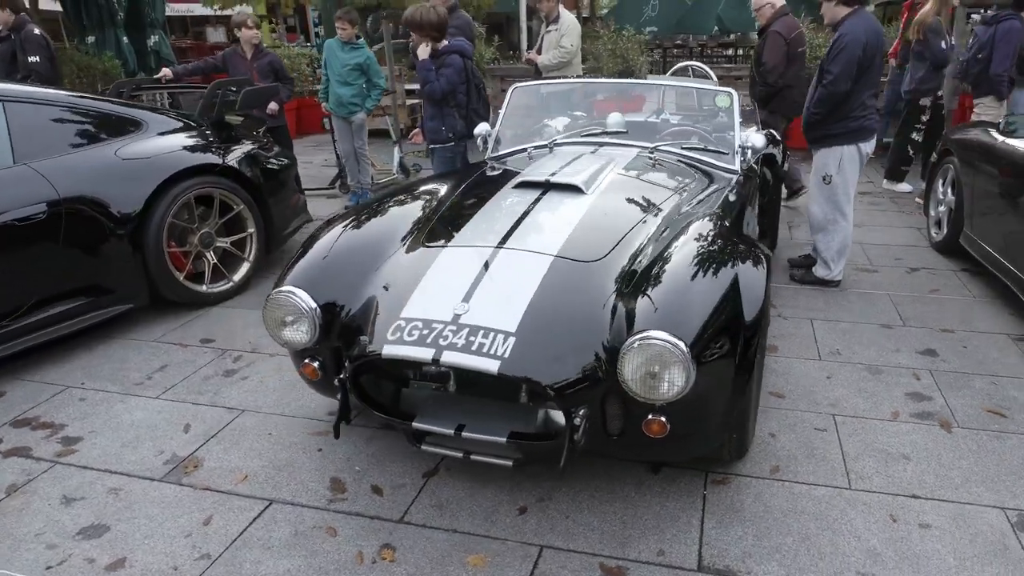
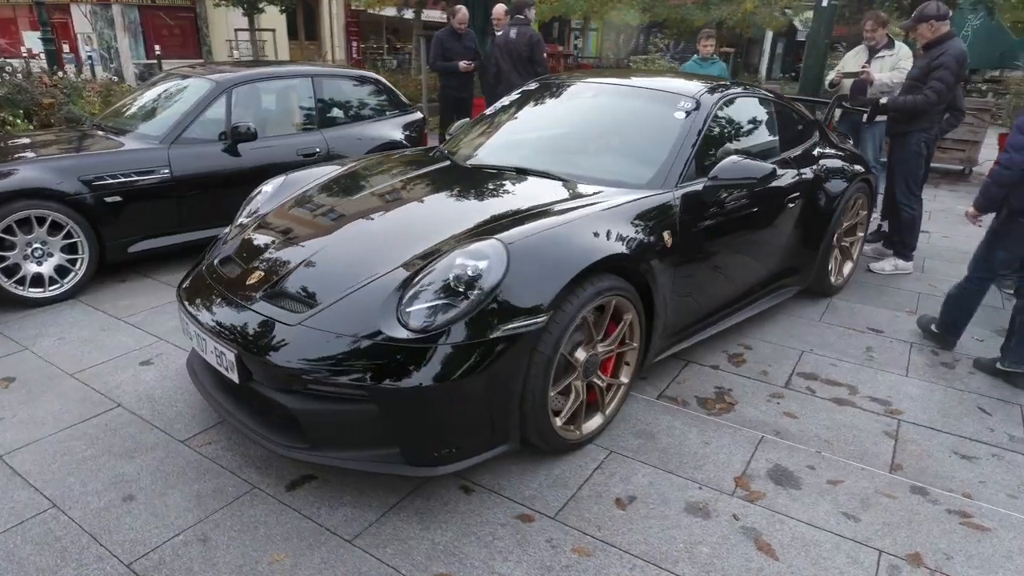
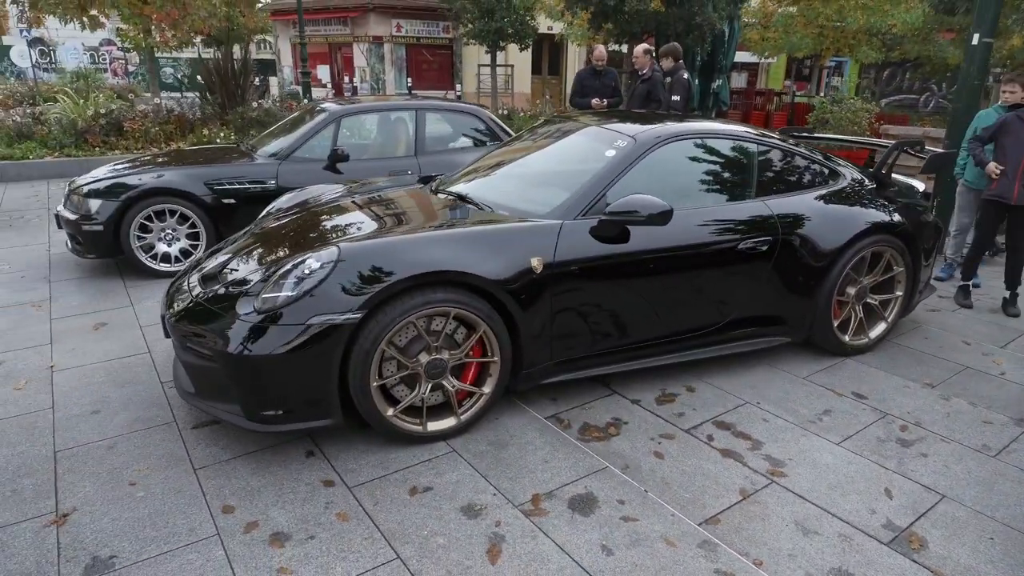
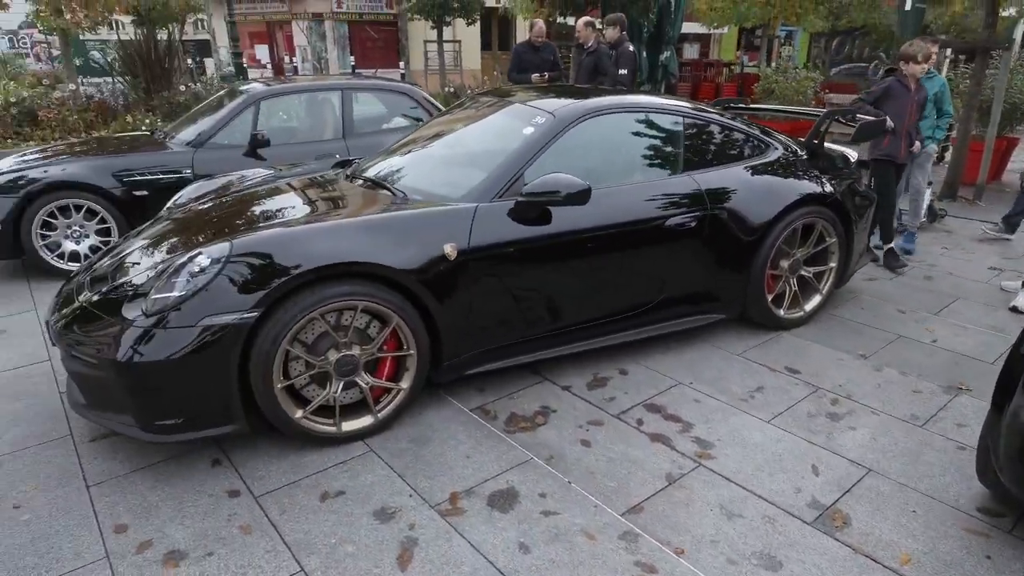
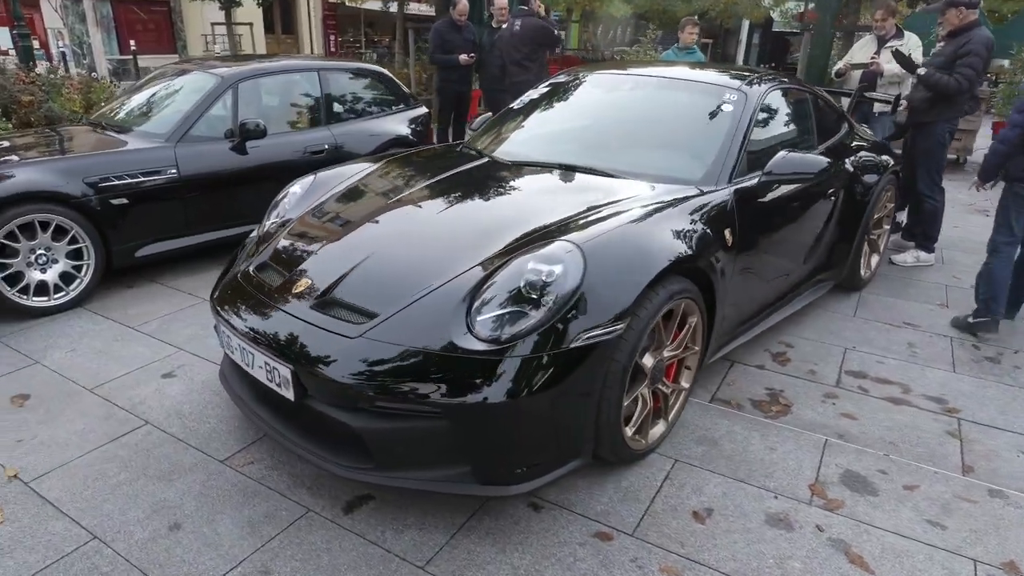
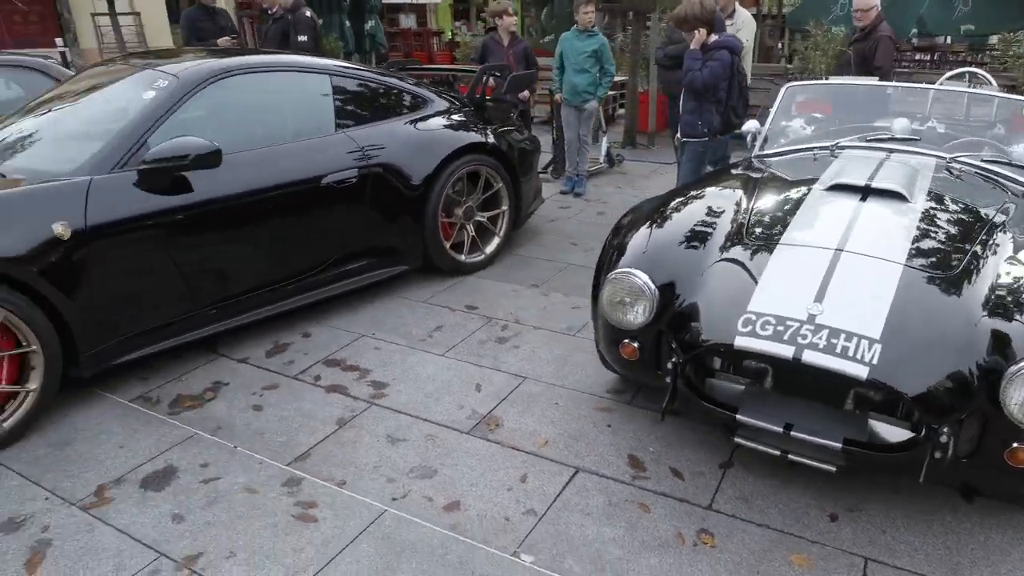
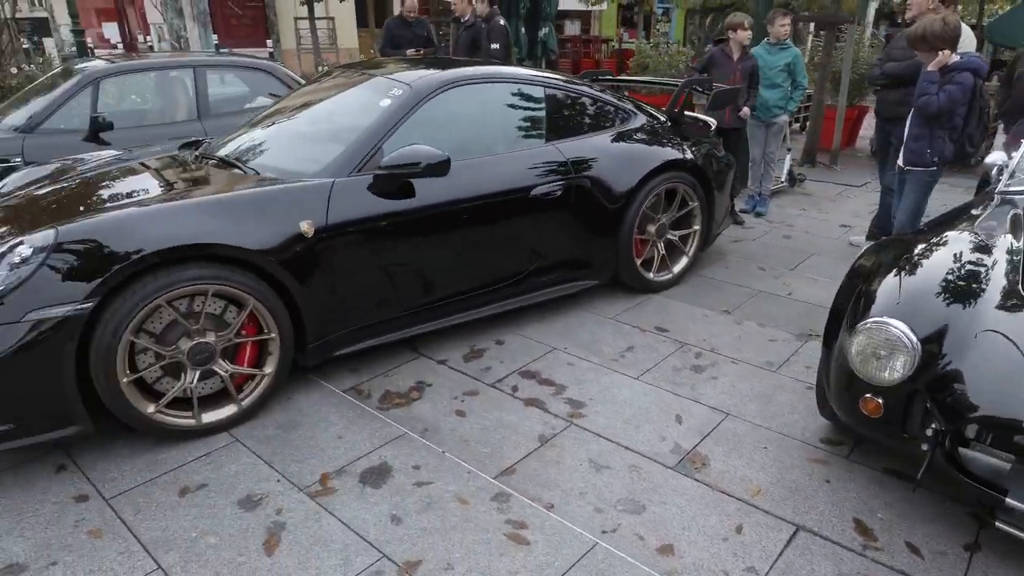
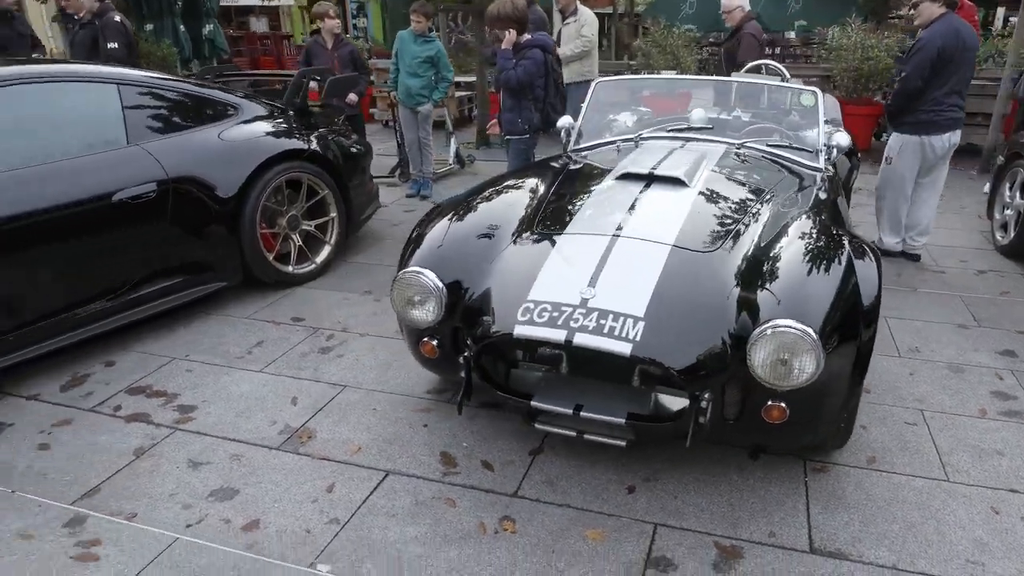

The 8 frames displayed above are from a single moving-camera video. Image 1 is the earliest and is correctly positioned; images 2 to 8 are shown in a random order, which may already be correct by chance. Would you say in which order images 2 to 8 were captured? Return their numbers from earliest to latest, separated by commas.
8, 6, 7, 4, 3, 2, 5
